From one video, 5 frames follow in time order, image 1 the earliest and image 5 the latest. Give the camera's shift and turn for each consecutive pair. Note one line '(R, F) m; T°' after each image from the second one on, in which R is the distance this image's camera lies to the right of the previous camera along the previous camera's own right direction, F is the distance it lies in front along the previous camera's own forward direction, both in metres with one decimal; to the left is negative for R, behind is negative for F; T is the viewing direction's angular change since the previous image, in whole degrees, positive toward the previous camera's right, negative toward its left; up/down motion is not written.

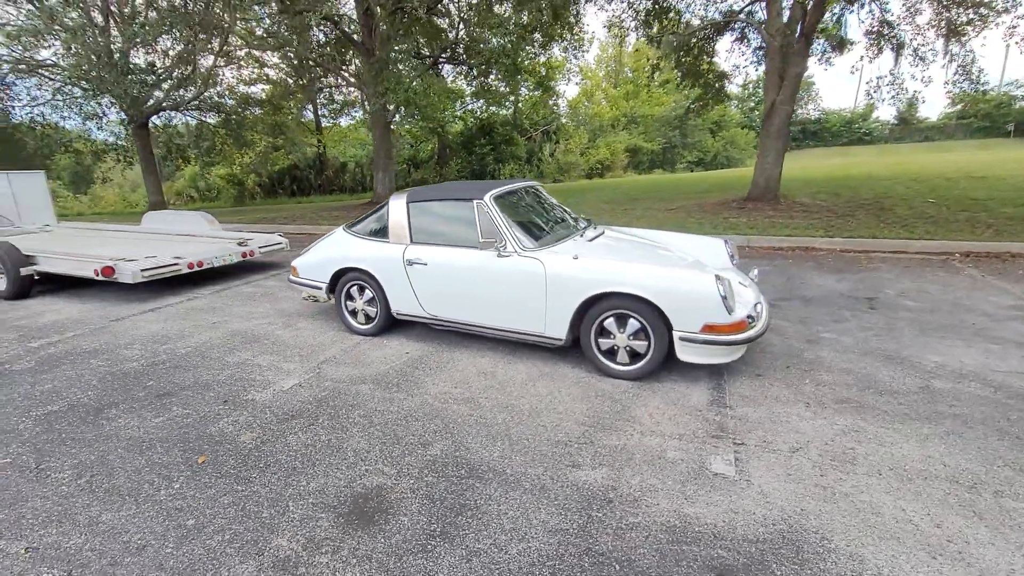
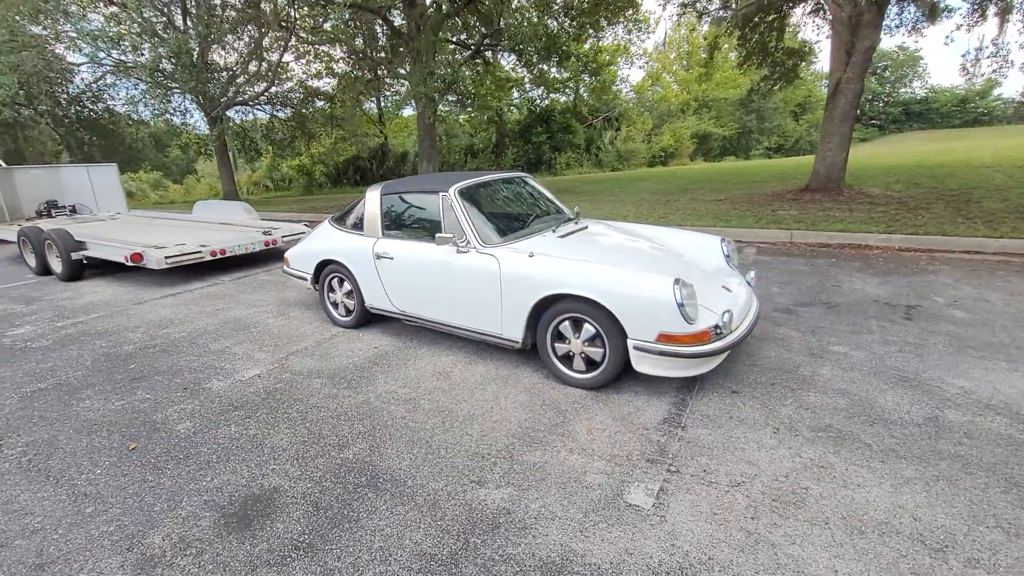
(+0.8, +0.3) m; -8°
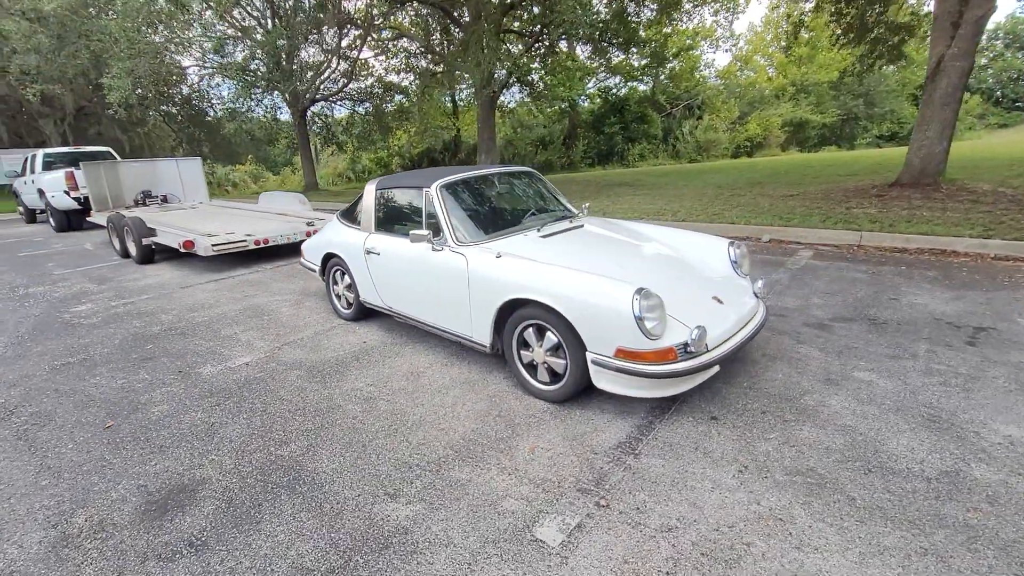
(+0.7, +0.2) m; -9°
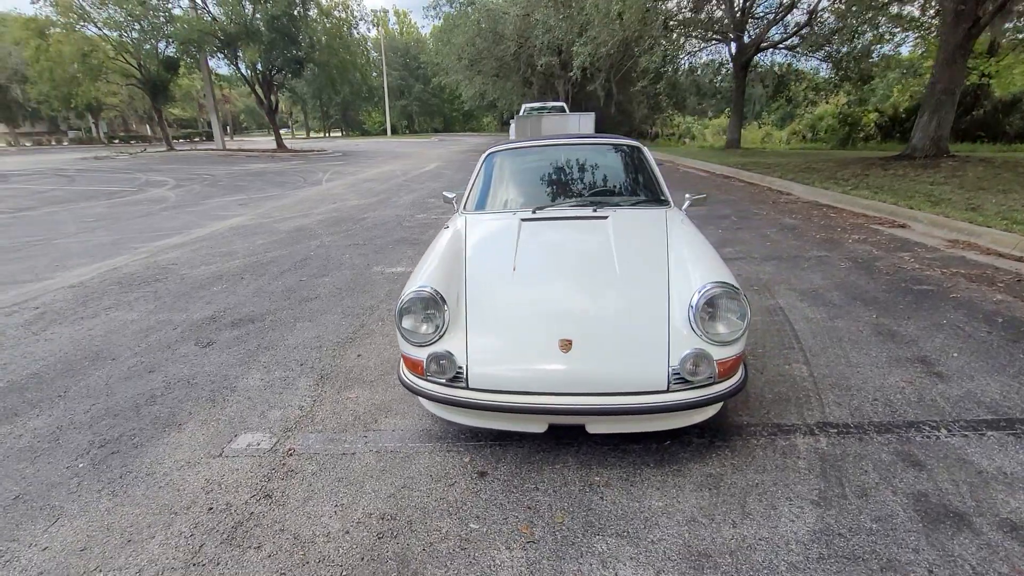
(+2.7, +1.5) m; -49°
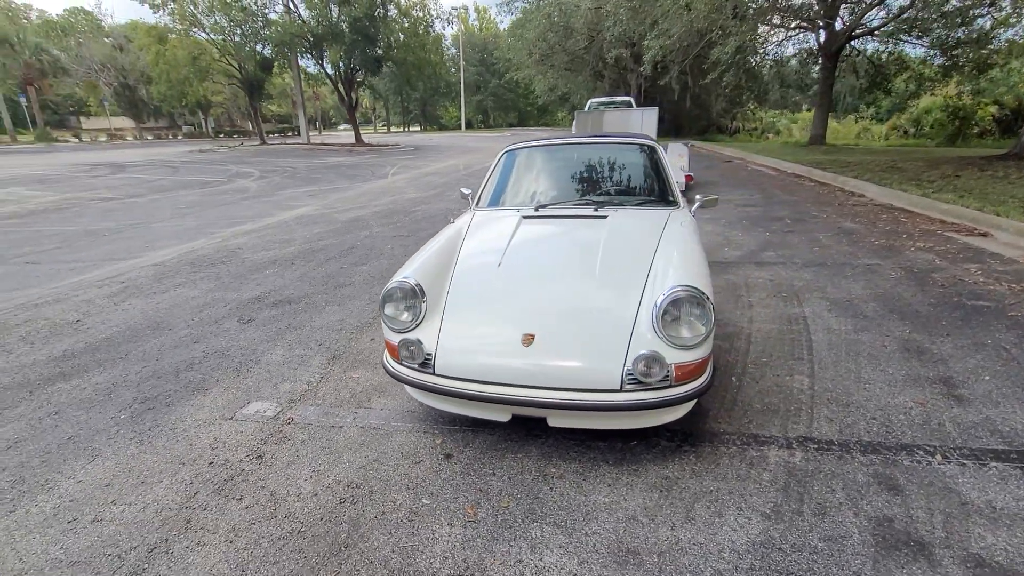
(+0.5, -0.1) m; -8°
